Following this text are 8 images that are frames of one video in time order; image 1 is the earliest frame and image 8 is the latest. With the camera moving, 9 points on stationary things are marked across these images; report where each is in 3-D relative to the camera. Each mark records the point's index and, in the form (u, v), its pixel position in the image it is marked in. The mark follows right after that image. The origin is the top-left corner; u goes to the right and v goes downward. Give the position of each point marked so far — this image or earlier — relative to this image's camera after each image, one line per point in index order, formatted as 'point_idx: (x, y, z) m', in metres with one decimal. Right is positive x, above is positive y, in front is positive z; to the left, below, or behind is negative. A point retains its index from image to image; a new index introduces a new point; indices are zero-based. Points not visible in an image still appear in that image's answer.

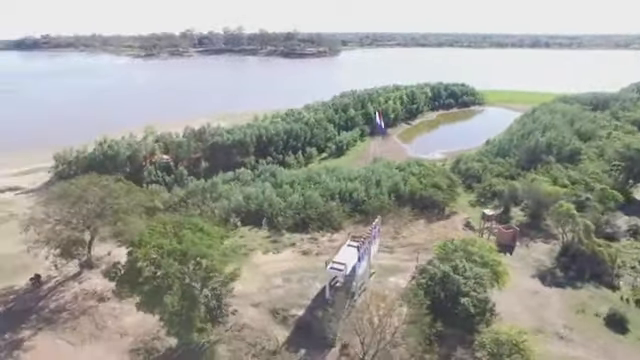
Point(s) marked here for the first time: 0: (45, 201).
0: (-13.4, -1.2, +19.7) m
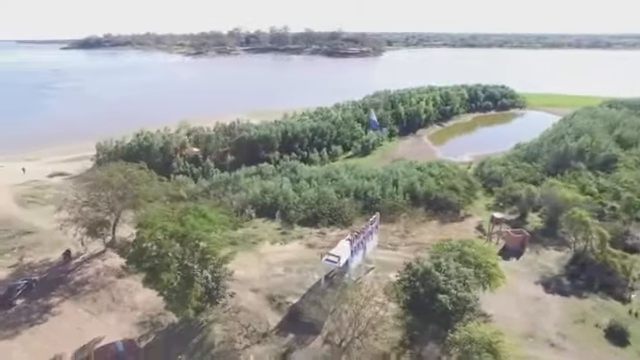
0: (-13.1, -0.4, +21.8) m
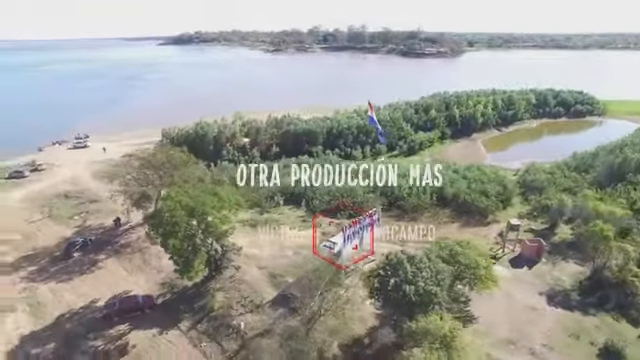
0: (-11.9, +1.0, +25.3) m
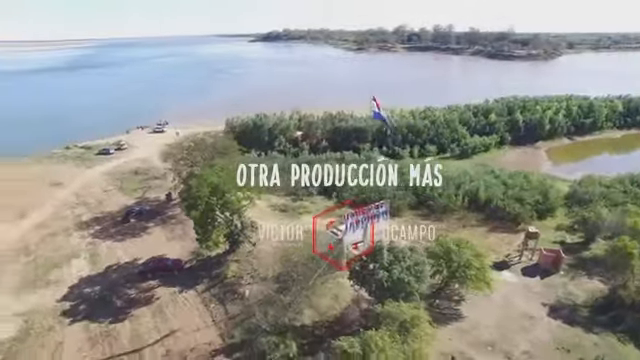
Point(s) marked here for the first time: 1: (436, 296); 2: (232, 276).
0: (-9.6, +2.4, +28.7) m
1: (+4.8, -4.9, +16.7) m
2: (-4.4, -4.8, +19.7) m
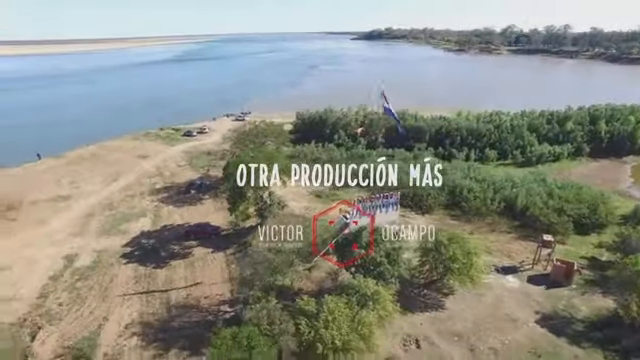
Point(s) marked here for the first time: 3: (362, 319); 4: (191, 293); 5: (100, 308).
0: (-6.1, +3.8, +32.5) m
1: (+4.4, -4.7, +17.6) m
2: (-3.8, -3.7, +22.6) m
3: (+1.4, -4.8, +13.7) m
4: (-6.3, -5.6, +19.6) m
5: (-10.6, -6.1, +19.0) m
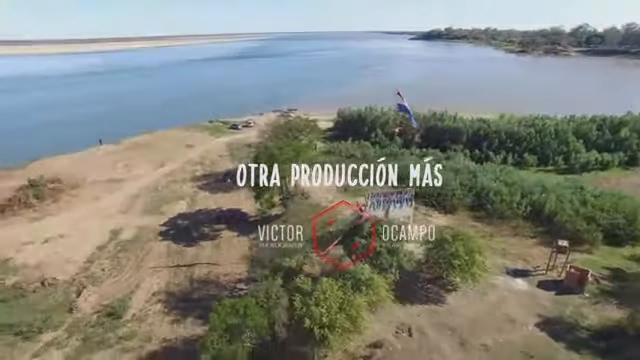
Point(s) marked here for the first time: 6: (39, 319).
0: (-3.4, +4.5, +34.2) m
1: (+4.7, -4.6, +18.1) m
2: (-2.8, -3.1, +24.1) m
3: (+1.1, -4.5, +14.6) m
4: (-5.8, -4.9, +21.5) m
5: (-10.1, -5.2, +21.4) m
6: (-13.0, -6.4, +18.4) m
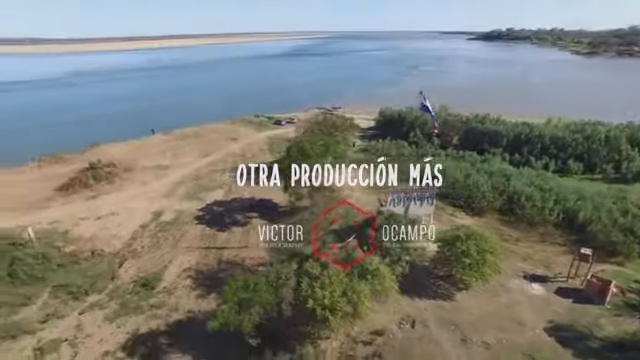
0: (-0.2, +5.0, +35.3) m
1: (+5.3, -4.5, +18.4) m
2: (-1.3, -2.7, +25.3) m
3: (+1.3, -4.2, +15.4) m
4: (-4.7, -4.3, +23.1) m
5: (-8.9, -4.3, +23.5) m
6: (-12.3, -5.4, +20.9) m
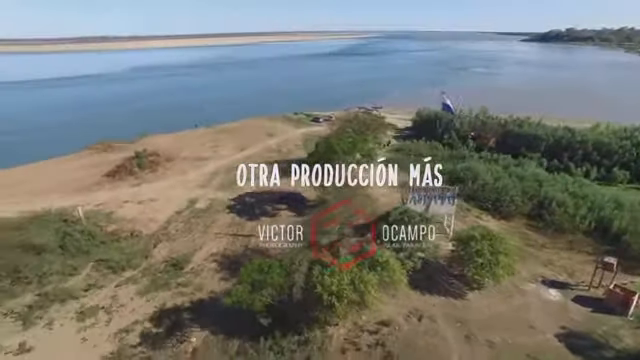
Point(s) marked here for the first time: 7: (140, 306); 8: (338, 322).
0: (+2.7, +5.2, +35.9) m
1: (+5.9, -4.4, +18.5) m
2: (+0.3, -2.3, +26.1) m
3: (+1.7, -4.0, +15.9) m
4: (-3.4, -3.8, +24.3) m
5: (-7.6, -3.7, +25.2) m
6: (-11.3, -4.6, +23.0) m
7: (-8.9, -6.2, +19.6) m
8: (+0.7, -5.7, +16.0) m
